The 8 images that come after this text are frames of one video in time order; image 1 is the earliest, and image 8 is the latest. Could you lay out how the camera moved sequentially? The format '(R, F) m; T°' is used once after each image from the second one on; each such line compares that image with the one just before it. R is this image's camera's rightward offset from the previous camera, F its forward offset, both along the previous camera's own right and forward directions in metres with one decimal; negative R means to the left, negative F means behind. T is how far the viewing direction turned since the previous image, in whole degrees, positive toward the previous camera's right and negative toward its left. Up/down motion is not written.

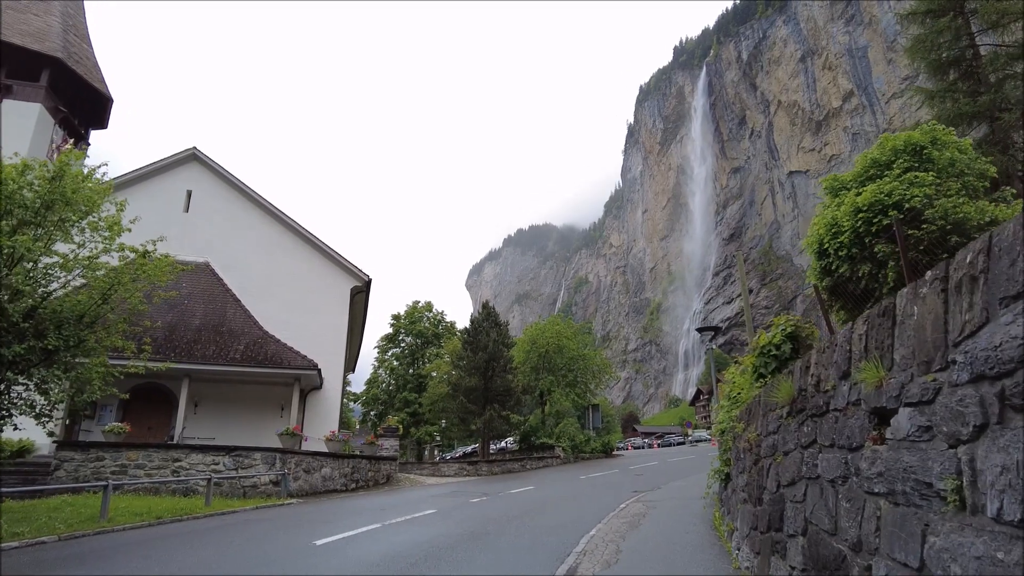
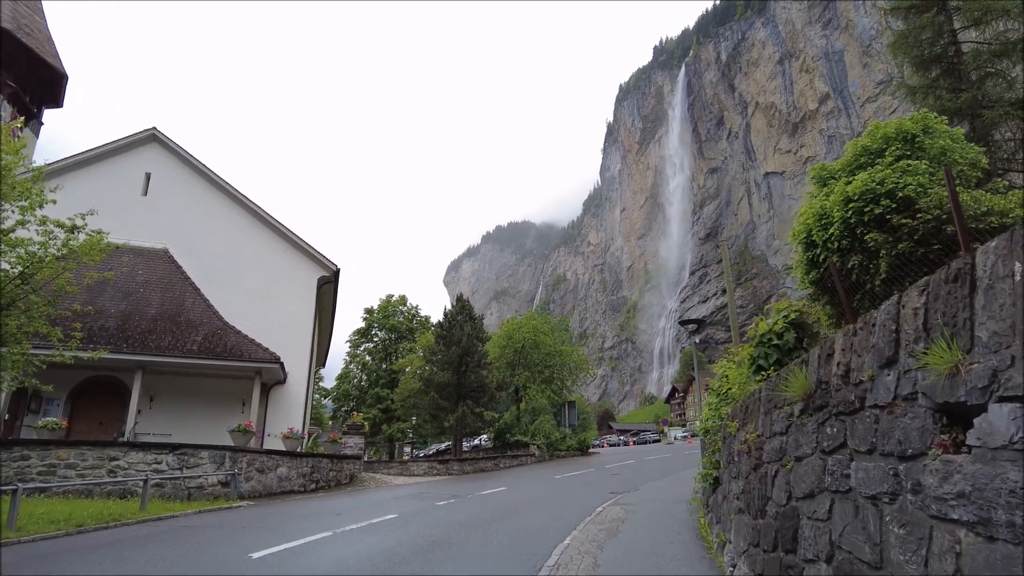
(+0.1, +0.7) m; +2°
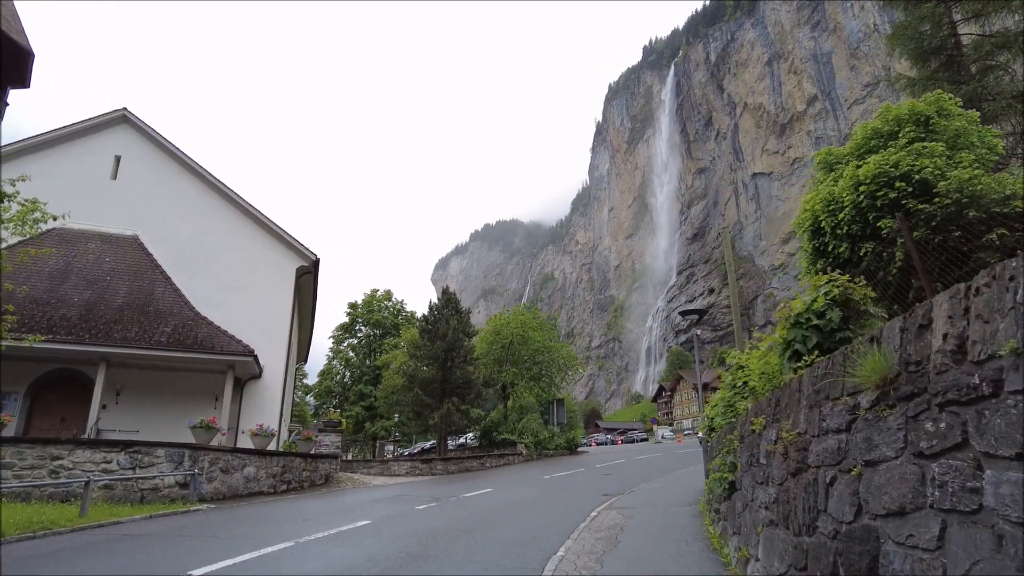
(0.0, +0.7) m; +1°
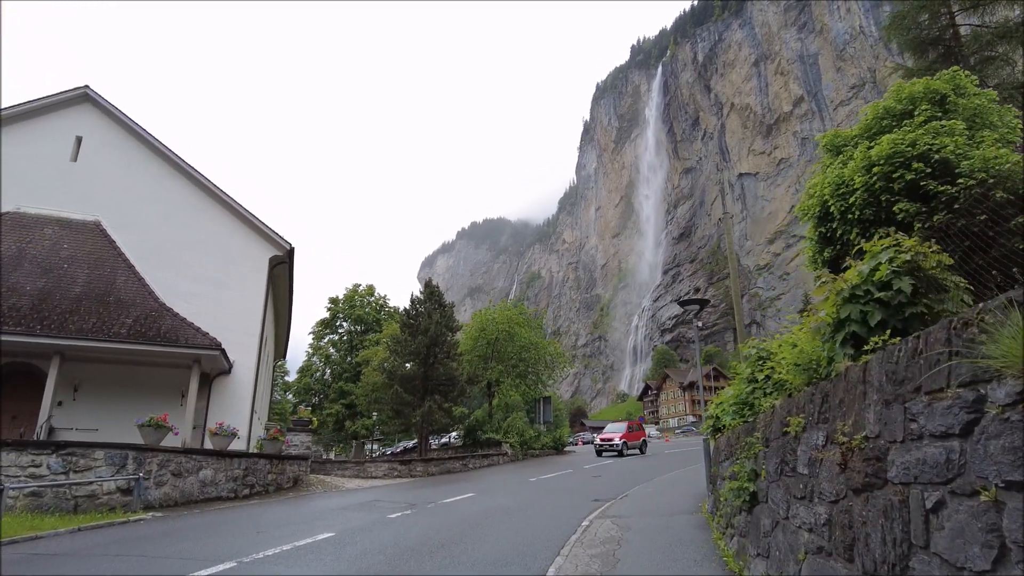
(0.0, +0.8) m; +1°
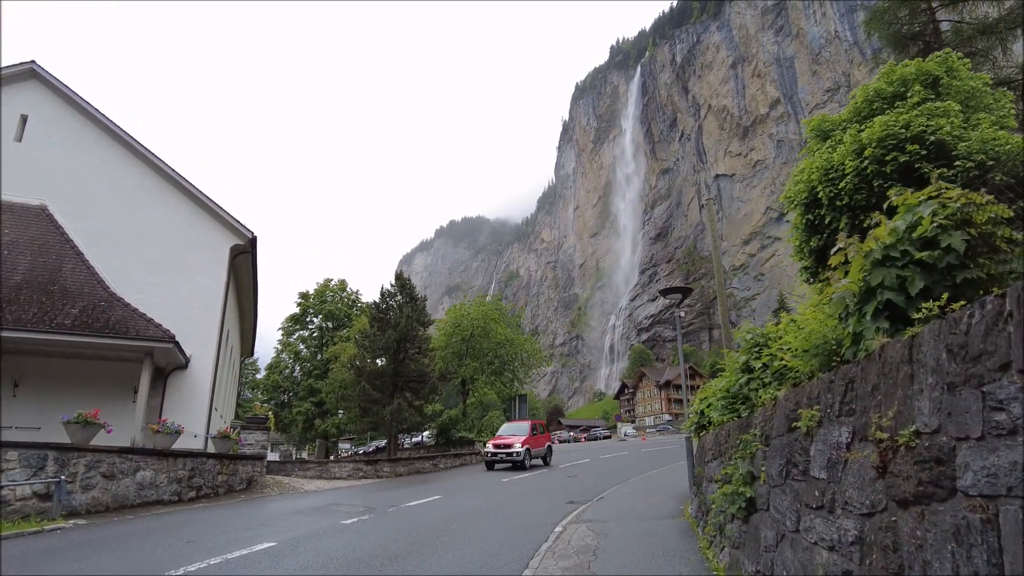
(+0.1, +0.7) m; +2°
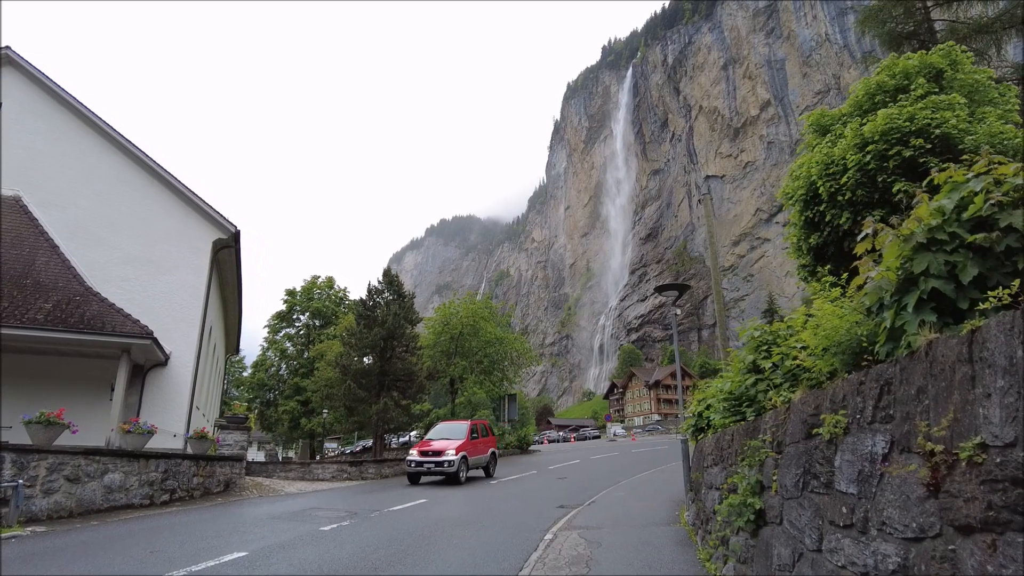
(0.0, +0.3) m; +1°
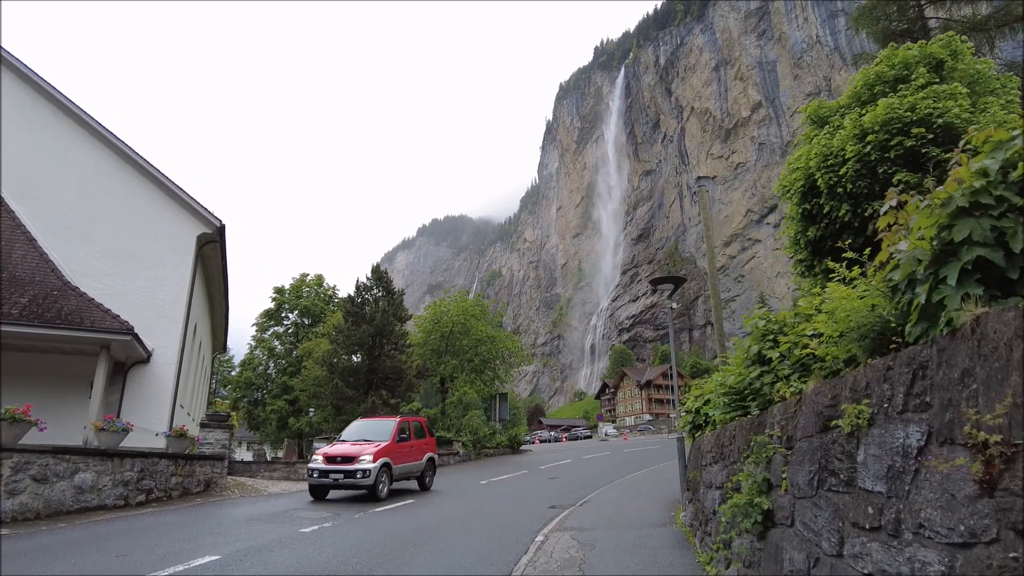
(0.0, +0.3) m; +1°
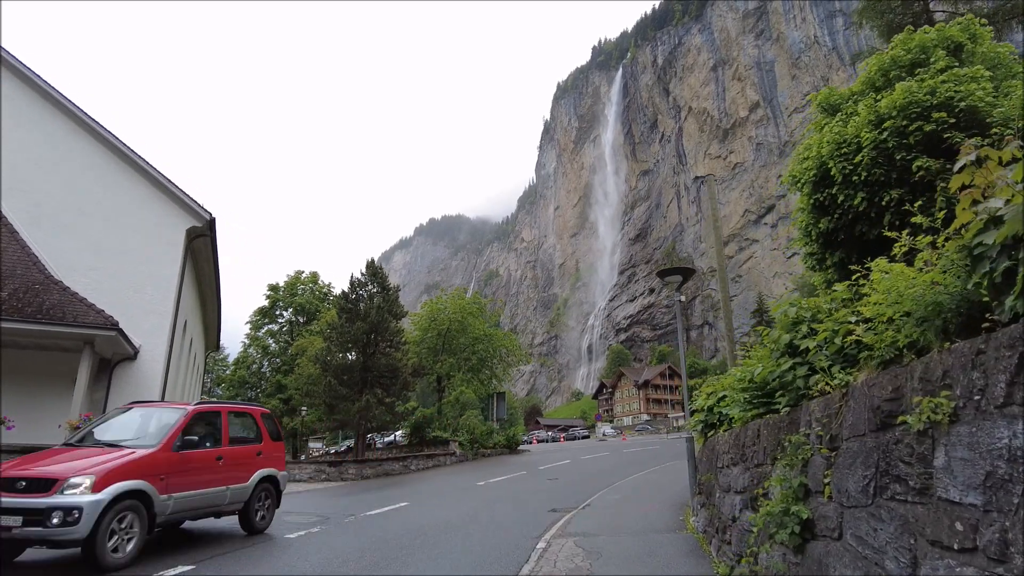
(0.0, +0.4) m; 0°
